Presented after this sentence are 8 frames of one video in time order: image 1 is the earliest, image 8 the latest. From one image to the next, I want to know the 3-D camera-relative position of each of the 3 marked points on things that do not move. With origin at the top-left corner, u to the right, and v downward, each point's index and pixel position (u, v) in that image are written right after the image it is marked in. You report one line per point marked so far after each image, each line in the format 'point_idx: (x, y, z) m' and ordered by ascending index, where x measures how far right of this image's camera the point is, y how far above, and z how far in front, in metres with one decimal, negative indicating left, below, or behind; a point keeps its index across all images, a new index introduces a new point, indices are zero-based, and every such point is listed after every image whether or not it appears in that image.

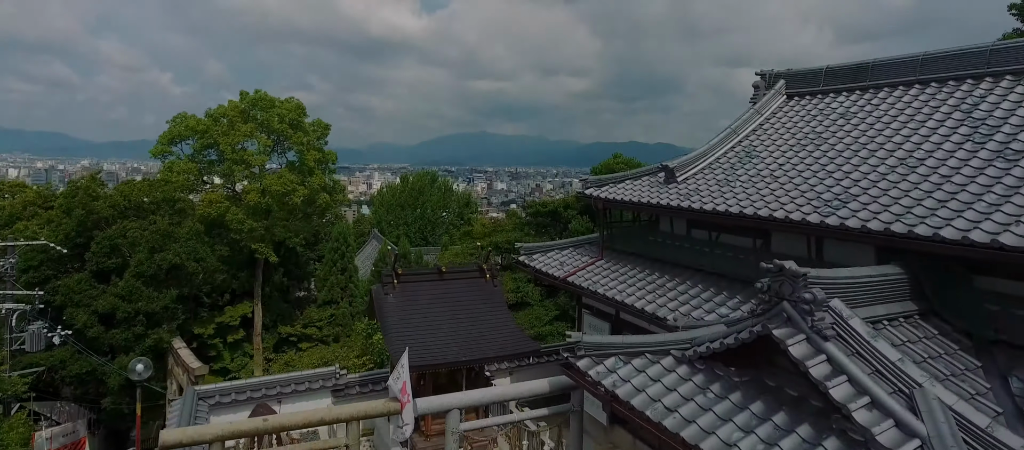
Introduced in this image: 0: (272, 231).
0: (-3.0, -0.1, +7.3) m
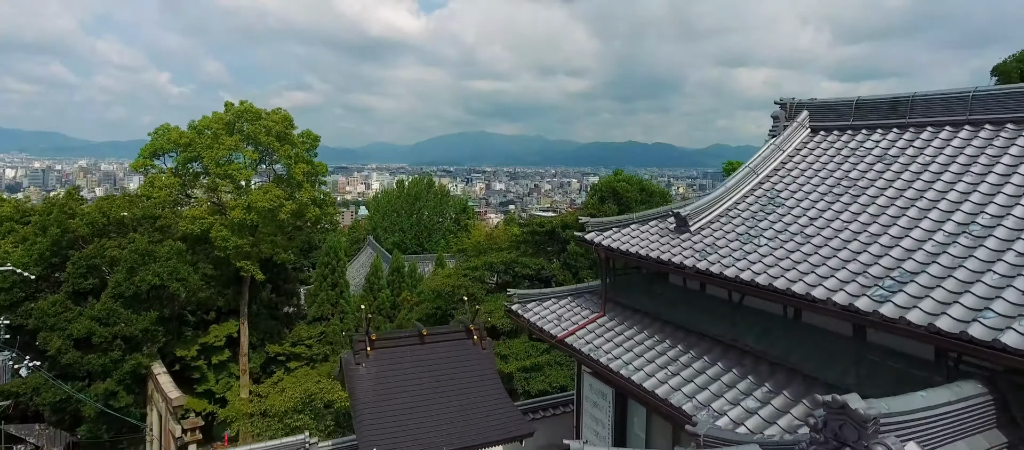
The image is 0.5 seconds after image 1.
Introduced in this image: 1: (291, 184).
0: (-3.0, -0.3, +7.1) m
1: (-2.7, +0.5, +7.2) m
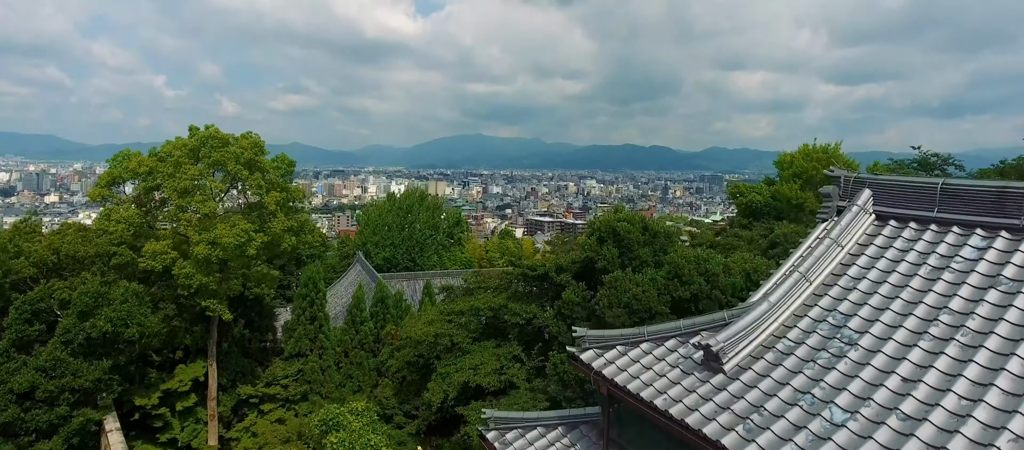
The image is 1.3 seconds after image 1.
0: (-3.2, -0.7, +6.5) m
1: (-2.8, +0.1, +6.6) m
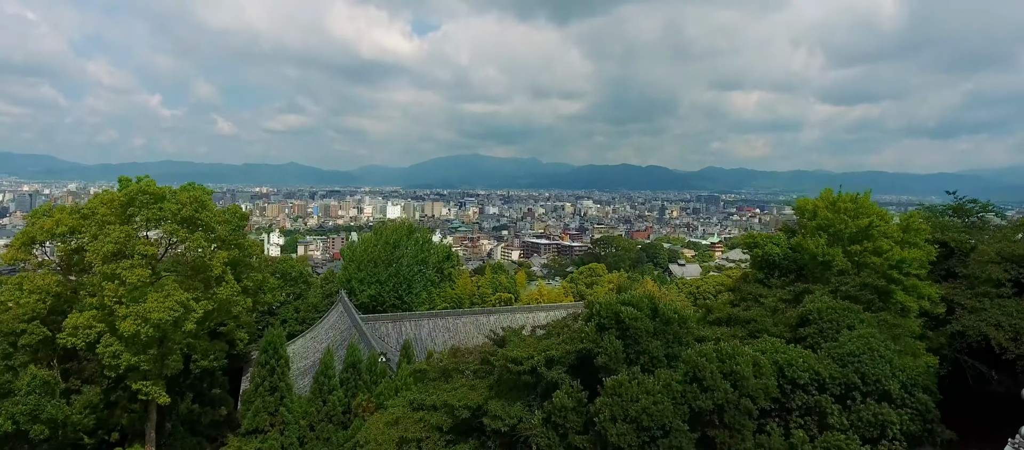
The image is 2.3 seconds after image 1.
0: (-3.3, -1.3, +5.5) m
1: (-3.0, -0.5, +5.7) m
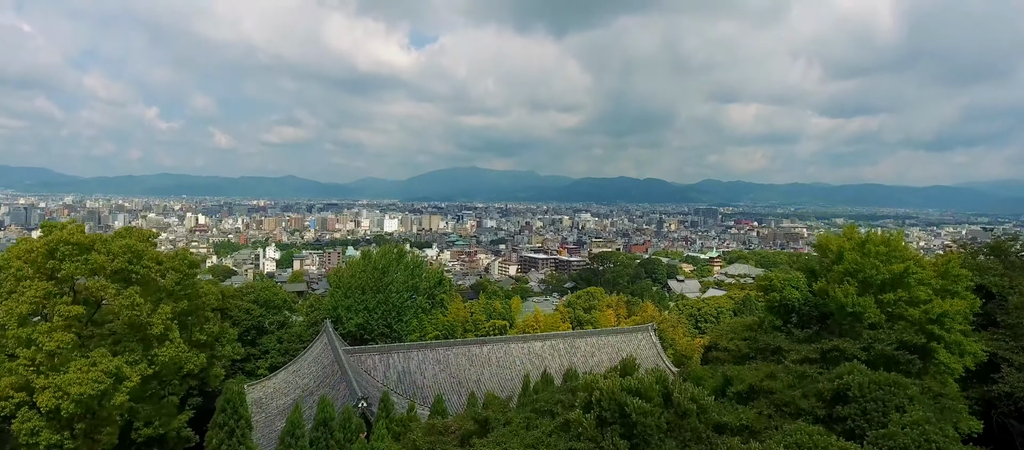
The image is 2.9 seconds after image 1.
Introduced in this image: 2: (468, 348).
0: (-3.4, -1.7, +4.8) m
1: (-3.1, -0.9, +5.0) m
2: (-1.1, -3.0, +14.5) m
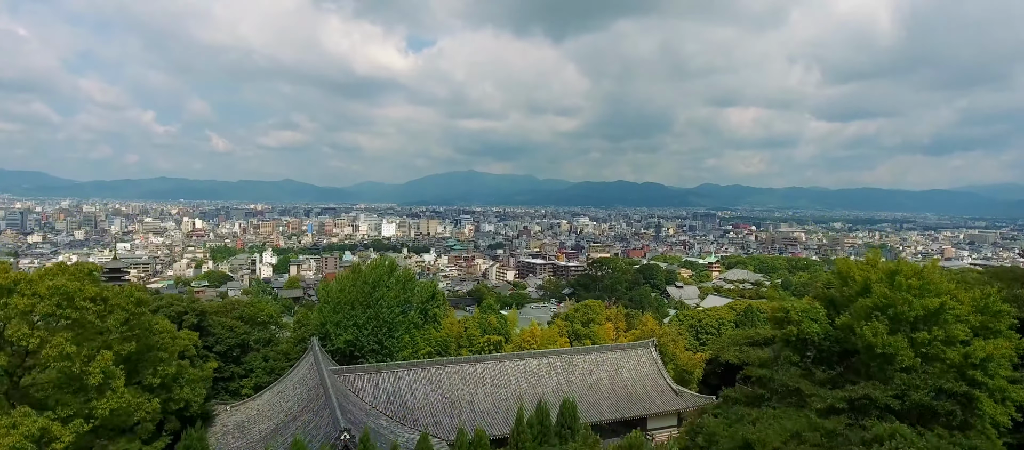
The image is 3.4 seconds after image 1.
0: (-3.5, -2.0, +4.2) m
1: (-3.2, -1.2, +4.4) m
2: (-1.2, -3.4, +13.9) m
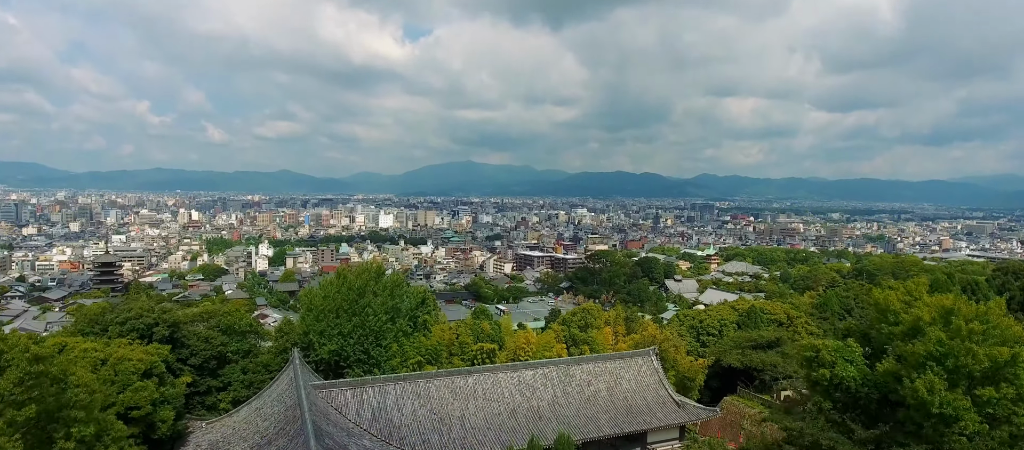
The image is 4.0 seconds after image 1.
0: (-3.6, -2.2, +3.3) m
1: (-3.3, -1.5, +3.5) m
2: (-1.4, -3.5, +13.1) m
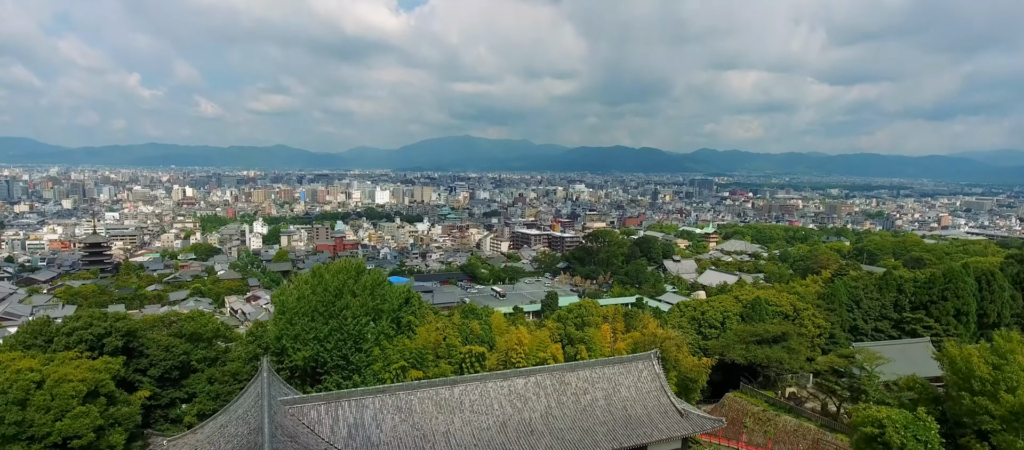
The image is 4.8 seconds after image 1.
0: (-3.8, -2.6, +2.2) m
1: (-3.5, -1.8, +2.4) m
2: (-1.6, -3.4, +12.0) m
